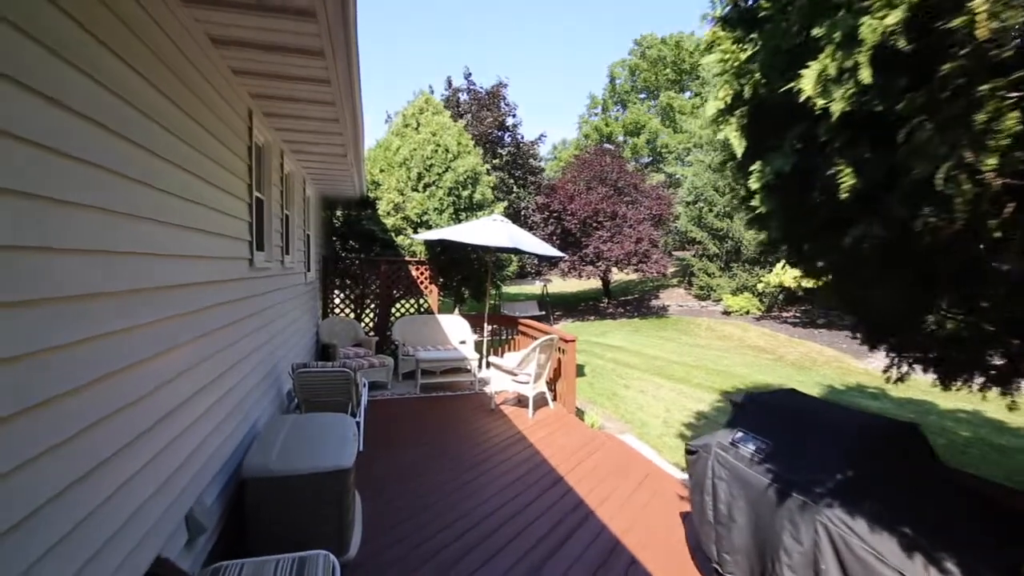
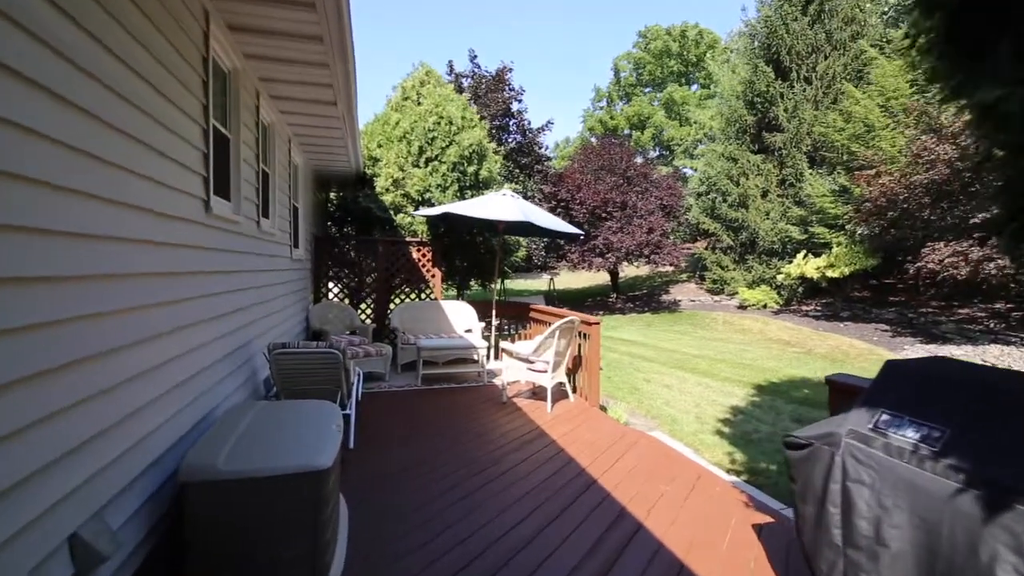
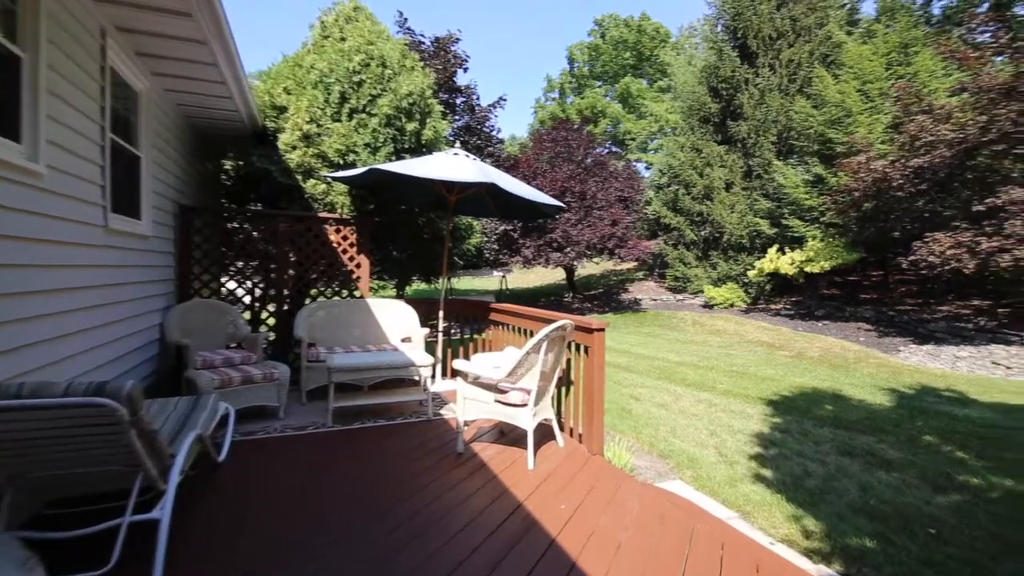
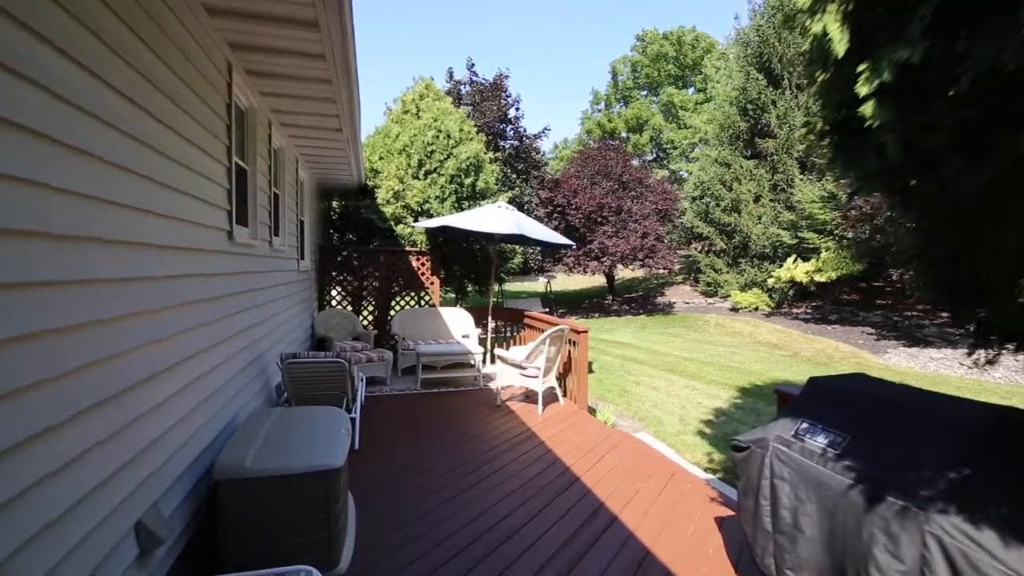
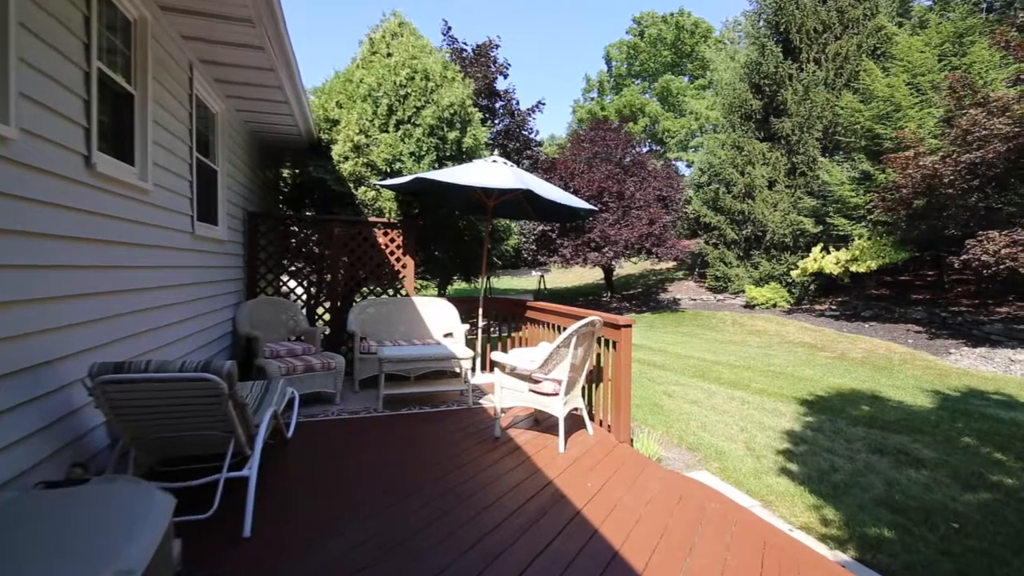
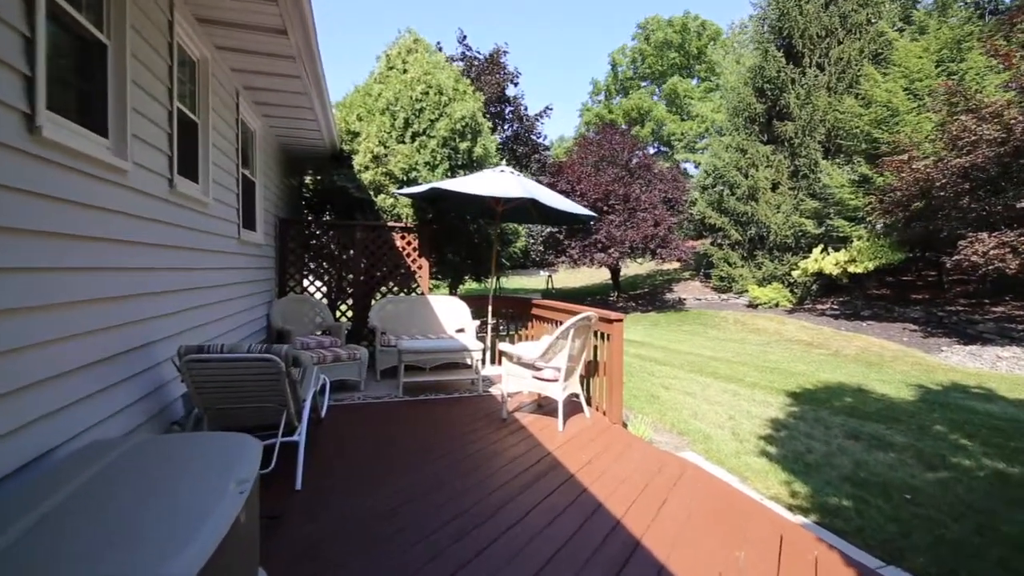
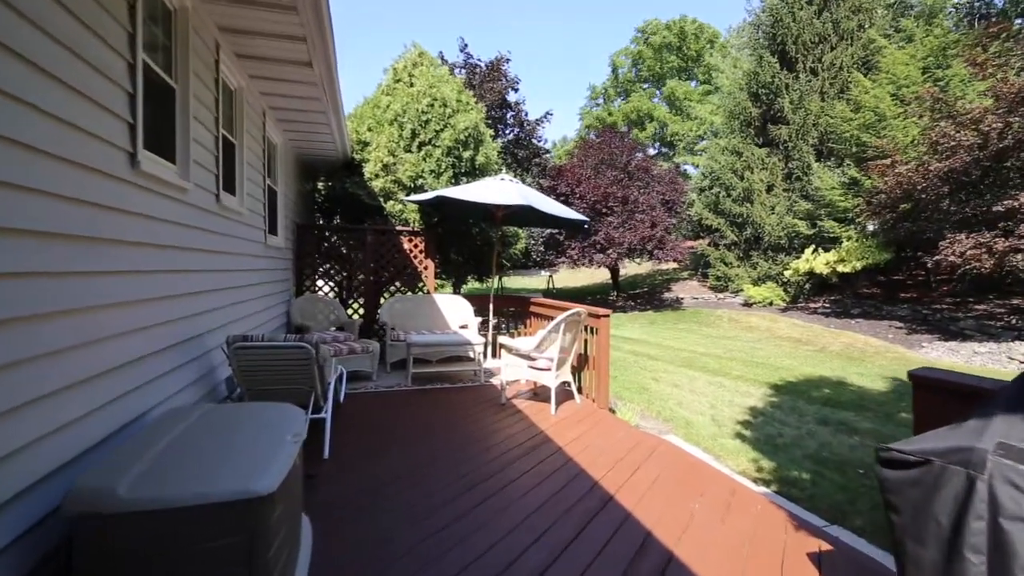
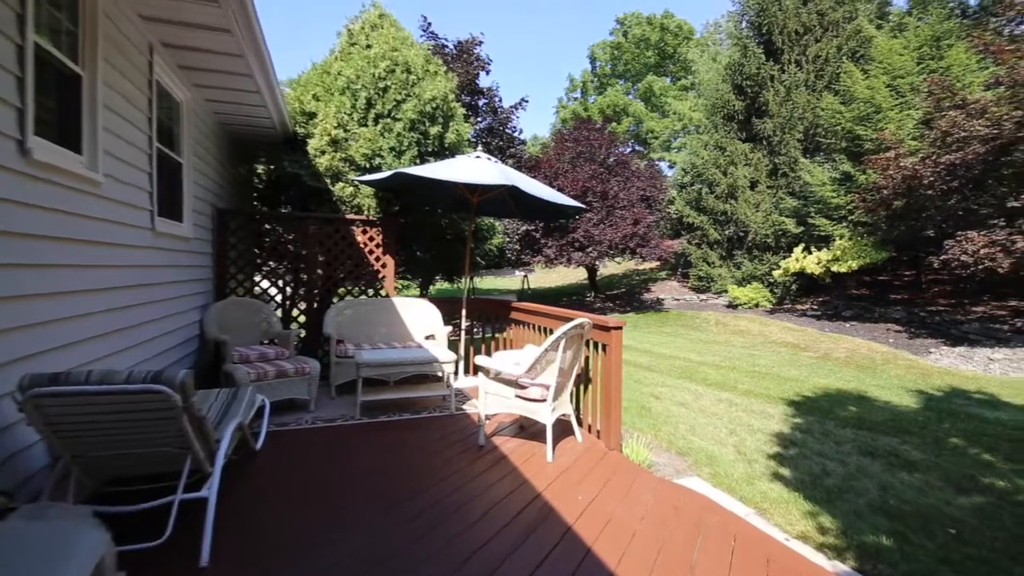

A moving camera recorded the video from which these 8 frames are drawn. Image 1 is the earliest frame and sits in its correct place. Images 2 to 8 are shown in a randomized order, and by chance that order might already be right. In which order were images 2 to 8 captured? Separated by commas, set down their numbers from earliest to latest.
4, 2, 7, 6, 5, 8, 3
